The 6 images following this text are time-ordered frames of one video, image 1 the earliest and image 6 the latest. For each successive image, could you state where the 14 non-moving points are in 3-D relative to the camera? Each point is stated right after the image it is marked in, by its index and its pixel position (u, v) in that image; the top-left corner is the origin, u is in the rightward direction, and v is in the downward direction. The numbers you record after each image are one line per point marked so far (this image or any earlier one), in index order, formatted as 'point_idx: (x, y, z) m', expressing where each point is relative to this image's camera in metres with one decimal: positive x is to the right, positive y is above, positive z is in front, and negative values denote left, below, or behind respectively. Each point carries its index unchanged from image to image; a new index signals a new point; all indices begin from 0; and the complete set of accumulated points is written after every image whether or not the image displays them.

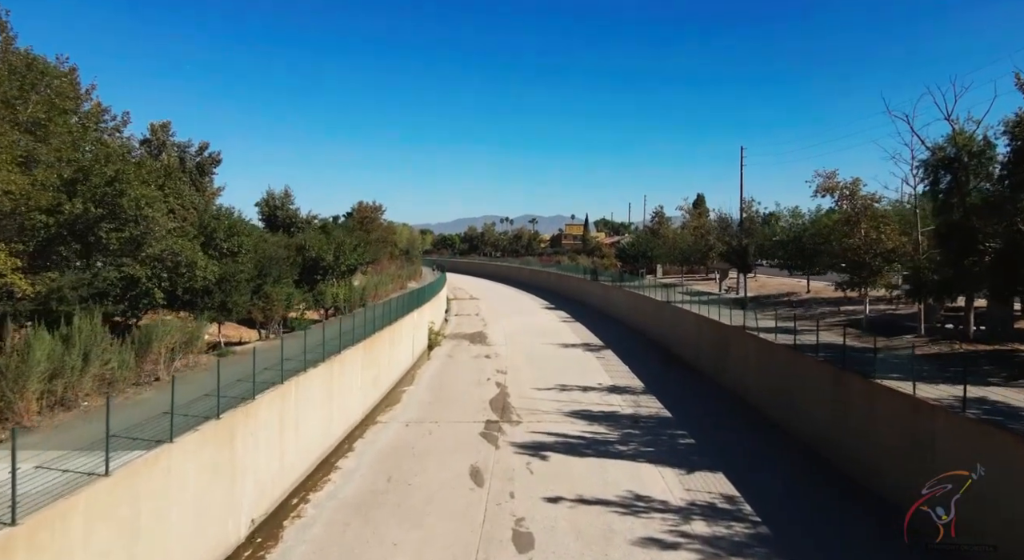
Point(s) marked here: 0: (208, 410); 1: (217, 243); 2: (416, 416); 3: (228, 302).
0: (-4.5, -1.9, +10.0) m
1: (-7.8, +0.9, +18.1) m
2: (-2.6, -3.8, +18.9) m
3: (-7.1, -0.6, +17.0) m
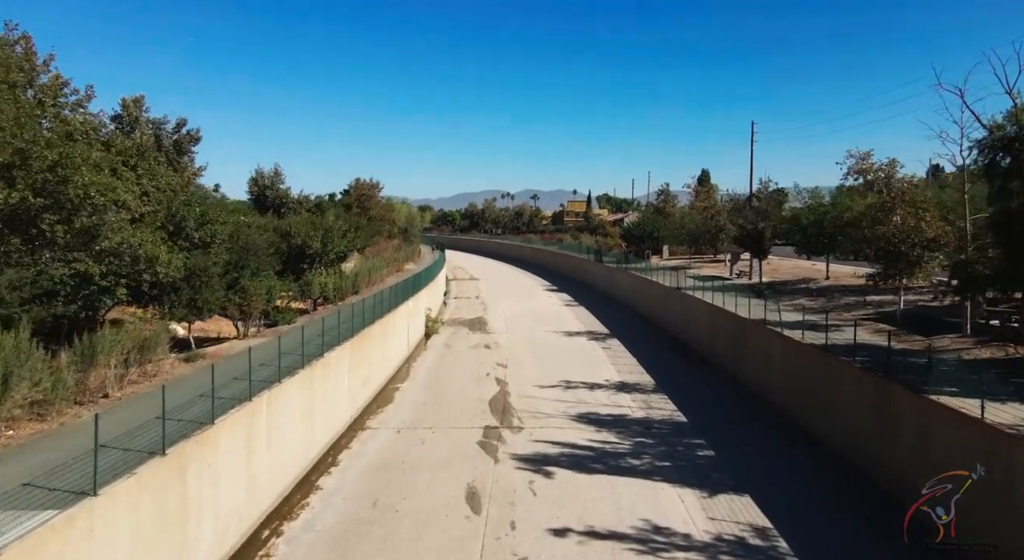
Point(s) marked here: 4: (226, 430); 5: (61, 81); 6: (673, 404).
0: (-4.5, -2.0, +8.5) m
1: (-7.8, +1.1, +16.4) m
2: (-2.6, -3.6, +17.4) m
3: (-7.1, -0.5, +15.4) m
4: (-4.2, -2.2, +10.0) m
5: (-12.2, +5.4, +18.5) m
6: (+4.4, -3.4, +19.1) m
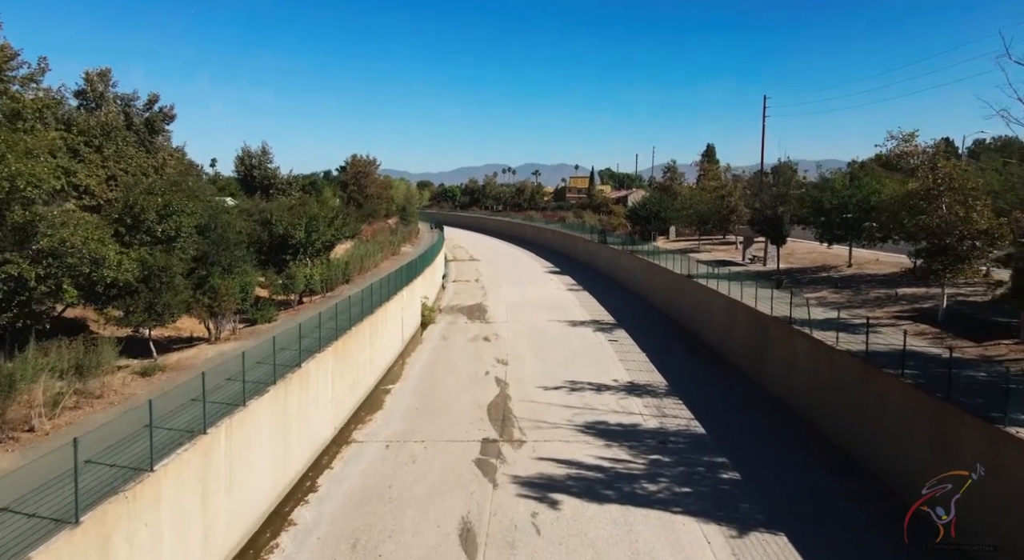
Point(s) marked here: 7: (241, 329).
0: (-4.5, -2.3, +6.8) m
1: (-7.8, +1.2, +14.6) m
2: (-2.6, -3.5, +15.8) m
3: (-7.1, -0.4, +13.7) m
4: (-4.2, -2.4, +8.4) m
5: (-12.1, +5.5, +16.6) m
6: (+4.4, -3.2, +17.5) m
7: (-6.8, -1.2, +17.0) m
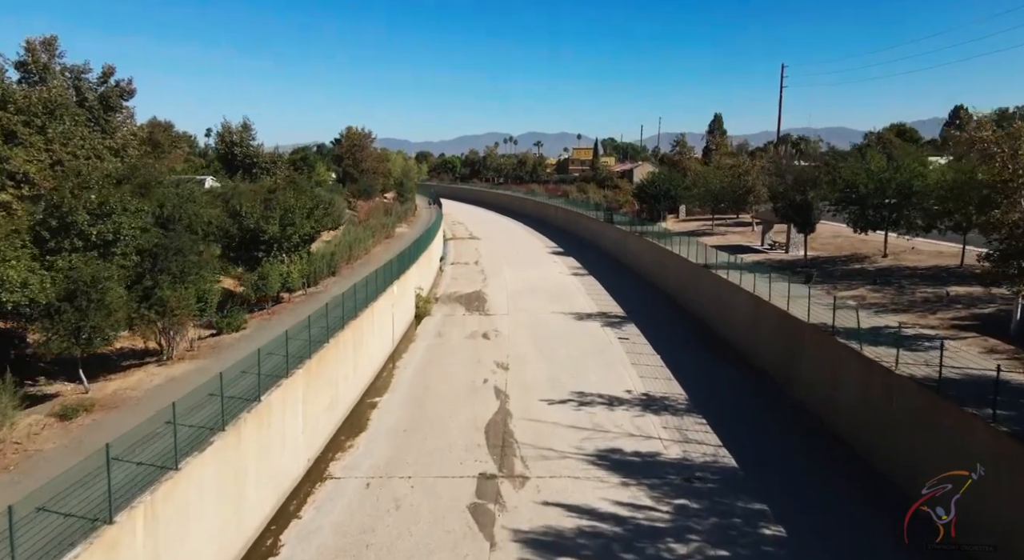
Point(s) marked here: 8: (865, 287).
0: (-4.5, -2.8, +4.6) m
1: (-7.8, +0.9, +12.3) m
2: (-2.6, -3.6, +13.7) m
3: (-7.1, -0.7, +11.4) m
4: (-4.2, -2.9, +6.2) m
5: (-12.1, +5.4, +14.1) m
6: (+4.5, -3.3, +15.3) m
7: (-6.7, -1.3, +14.8) m
8: (+10.1, -0.2, +19.7) m
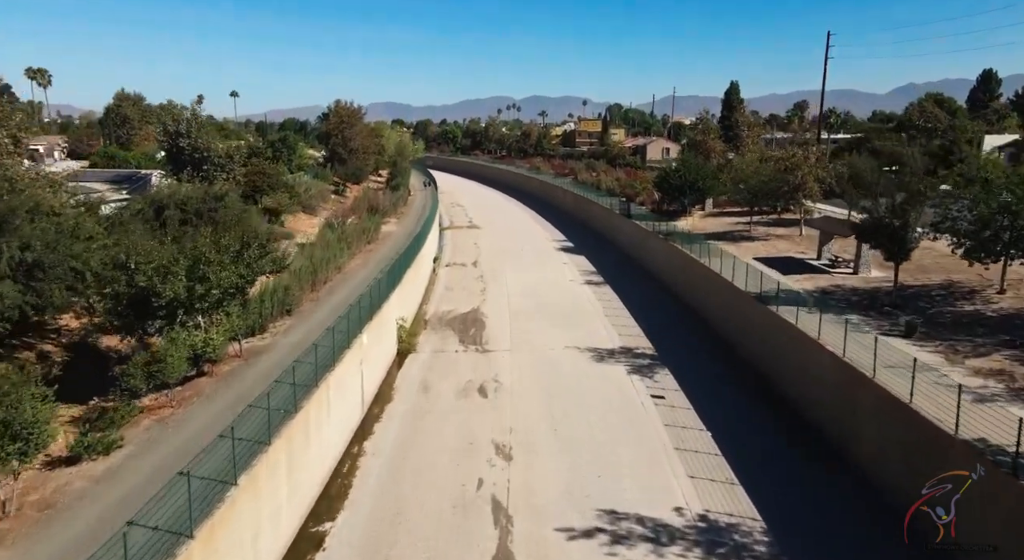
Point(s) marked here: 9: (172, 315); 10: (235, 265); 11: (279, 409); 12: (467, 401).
0: (-4.5, -4.9, -0.4) m
1: (-7.7, -0.7, +7.1) m
2: (-2.5, -5.2, +8.6) m
3: (-7.0, -2.4, +6.3) m
4: (-4.1, -4.8, +1.1) m
5: (-12.1, +3.8, +8.6) m
6: (+4.5, -4.8, +10.2) m
7: (-6.7, -2.9, +9.7) m
8: (+10.2, -1.5, +14.4) m
9: (-6.5, -0.6, +13.2) m
10: (-5.7, +0.4, +14.1) m
11: (-4.0, -2.1, +12.2) m
12: (-1.3, -3.2, +18.2) m
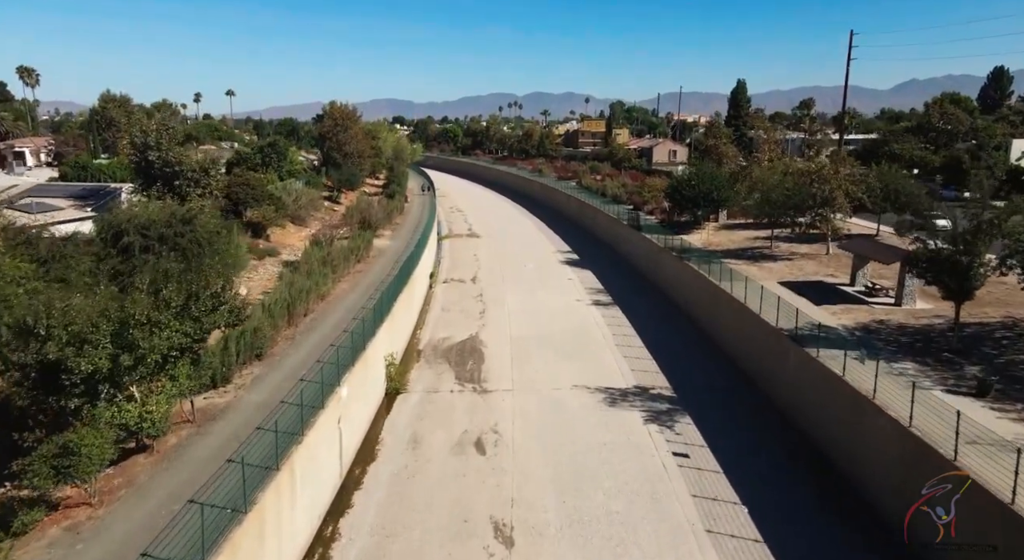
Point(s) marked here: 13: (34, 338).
0: (-4.5, -5.9, -2.8) m
1: (-7.7, -1.7, +4.7) m
2: (-2.5, -6.2, +6.3) m
3: (-7.0, -3.4, +3.9) m
4: (-4.1, -5.9, -1.2) m
5: (-12.1, +2.8, +6.3) m
6: (+4.6, -5.8, +7.9) m
7: (-6.6, -3.9, +7.3) m
8: (+10.2, -2.4, +12.0) m
9: (-6.4, -1.5, +10.8) m
10: (-5.6, -0.6, +11.7) m
11: (-4.0, -3.1, +9.8) m
12: (-1.2, -4.2, +15.8) m
13: (-7.1, -0.8, +10.3) m
